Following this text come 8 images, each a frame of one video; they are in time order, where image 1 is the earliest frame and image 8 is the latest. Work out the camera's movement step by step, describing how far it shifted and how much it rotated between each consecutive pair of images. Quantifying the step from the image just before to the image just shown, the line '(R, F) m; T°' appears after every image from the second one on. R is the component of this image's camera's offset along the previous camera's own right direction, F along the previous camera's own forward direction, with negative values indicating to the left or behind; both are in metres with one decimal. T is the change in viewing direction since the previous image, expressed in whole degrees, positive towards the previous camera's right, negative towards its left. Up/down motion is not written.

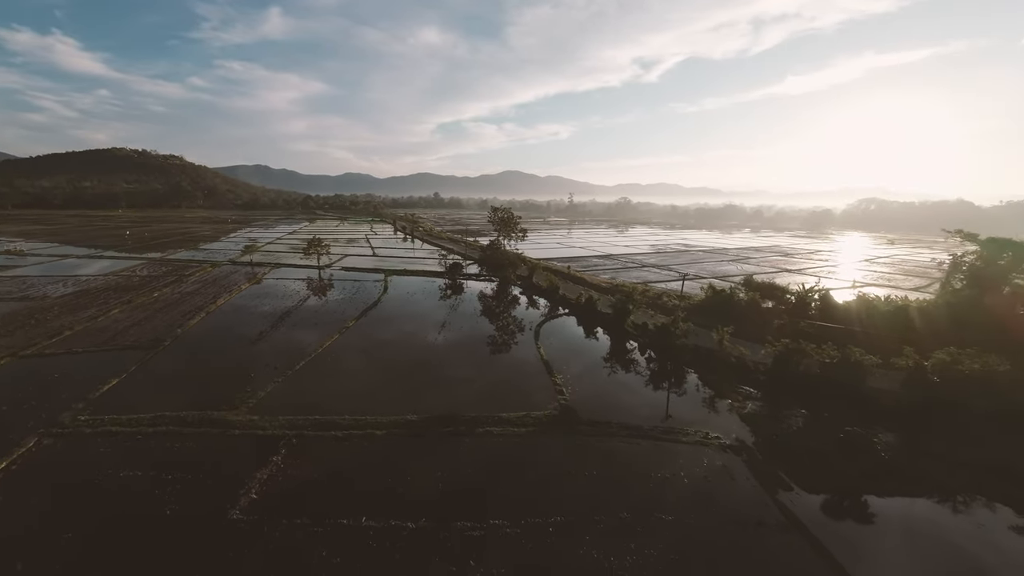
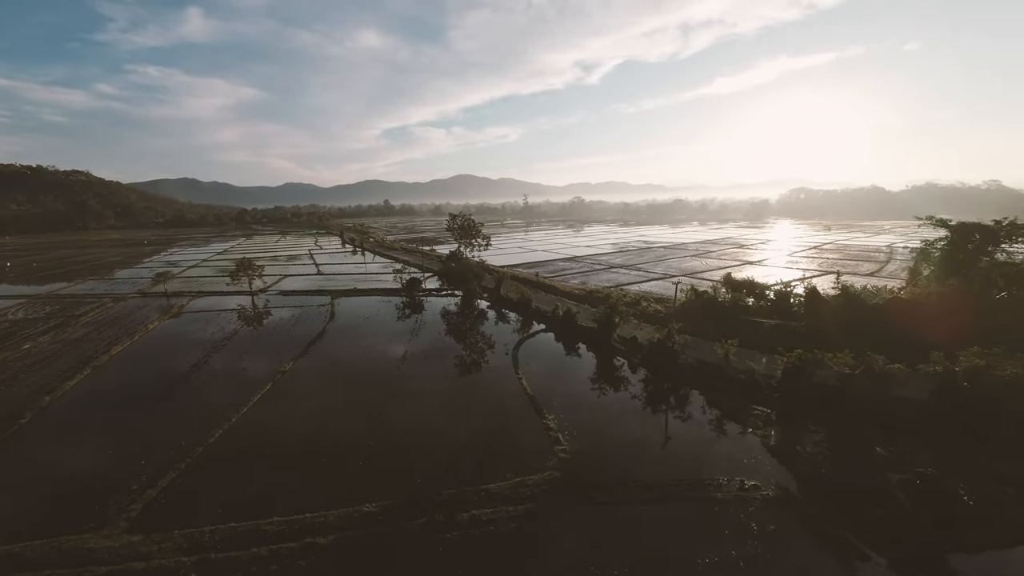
(-0.4, +2.3) m; +6°
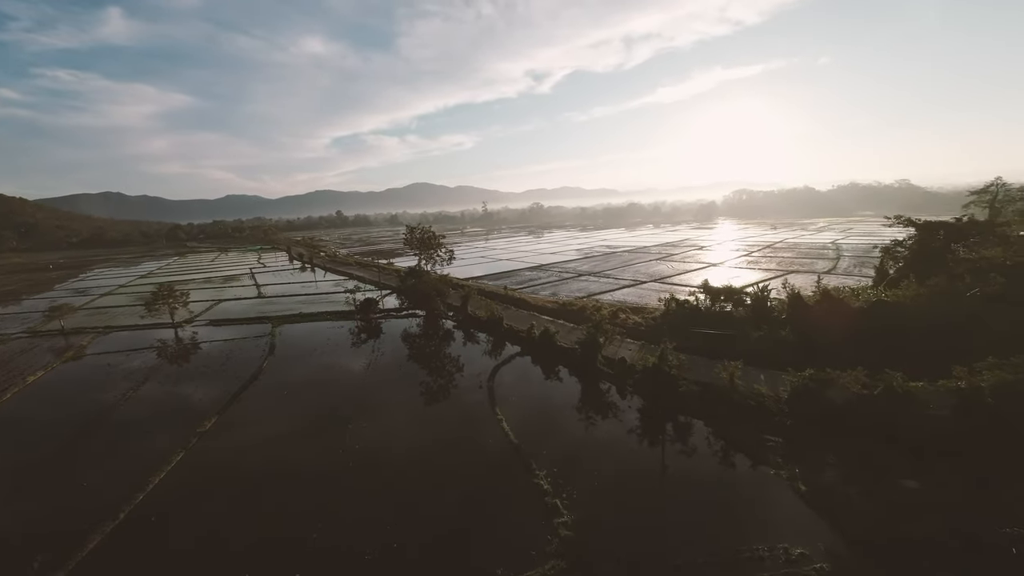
(-0.3, +1.9) m; +6°
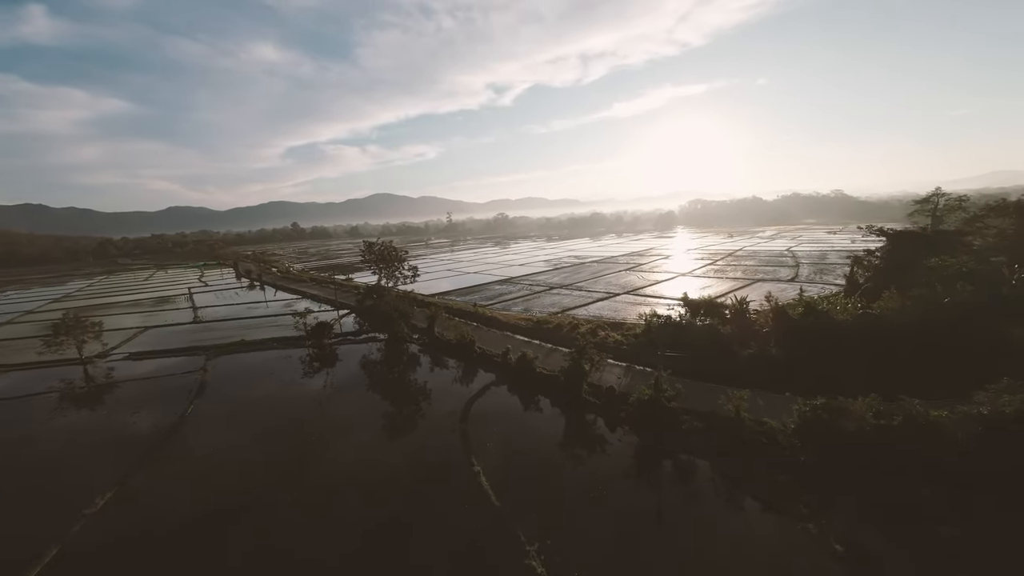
(-0.2, +1.6) m; +5°
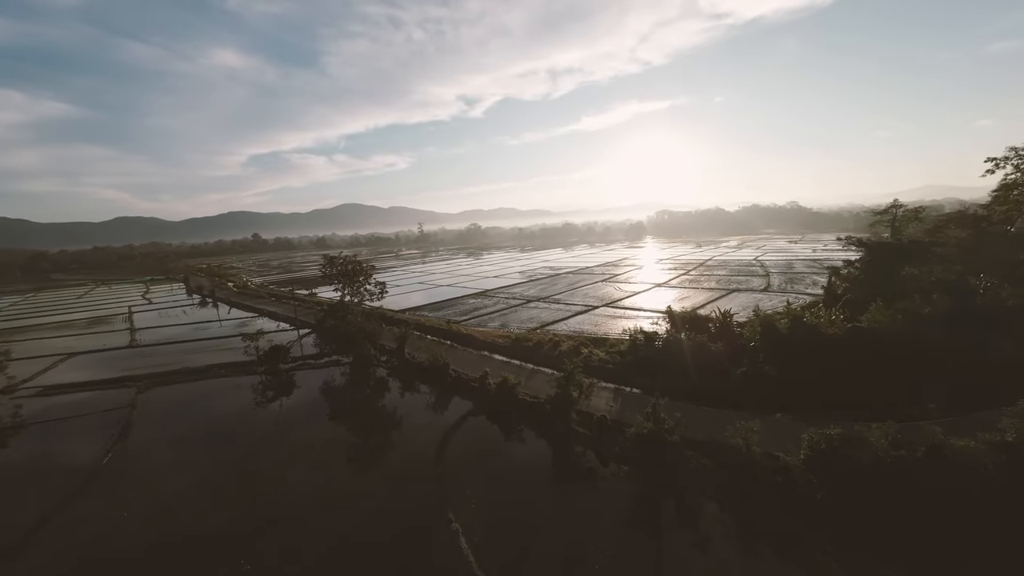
(-0.2, +1.3) m; +4°
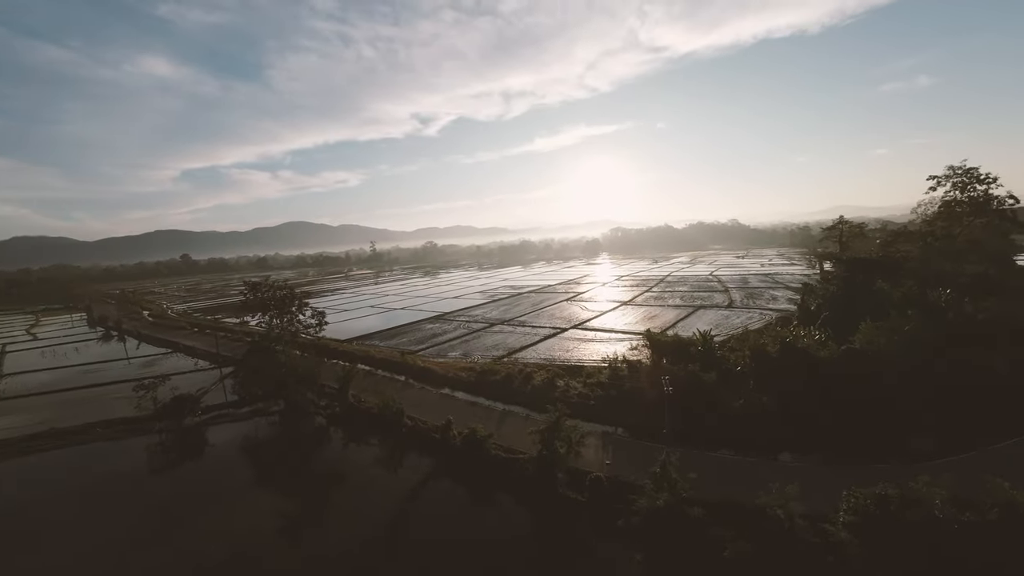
(-0.3, +2.2) m; +6°
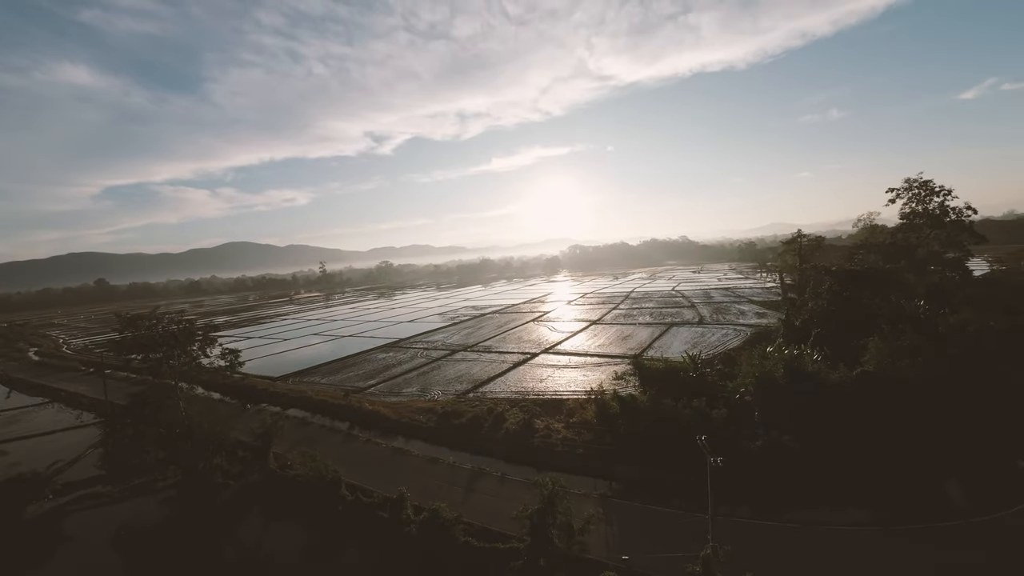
(-0.2, +2.5) m; +6°
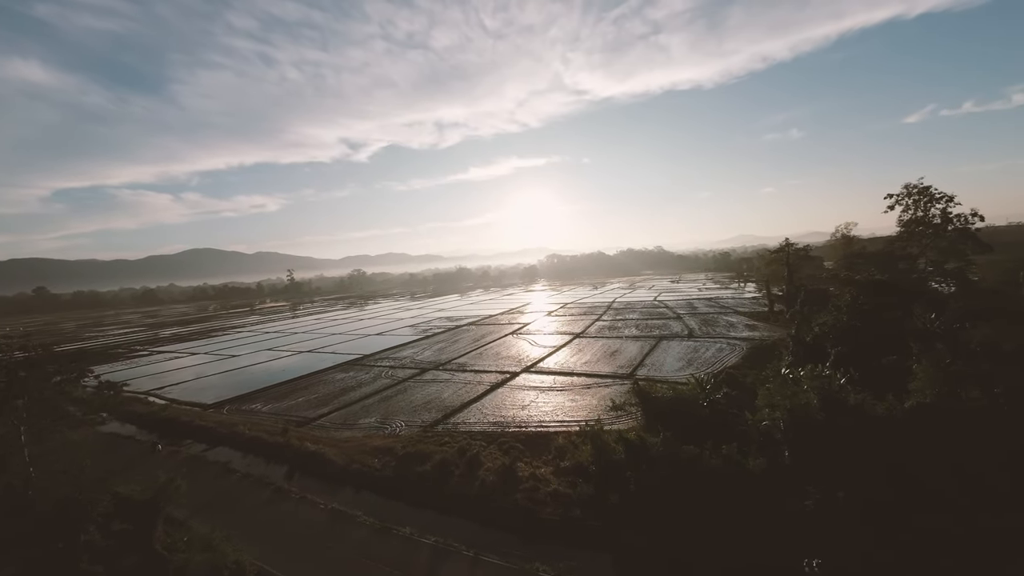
(0.0, +2.5) m; +3°
